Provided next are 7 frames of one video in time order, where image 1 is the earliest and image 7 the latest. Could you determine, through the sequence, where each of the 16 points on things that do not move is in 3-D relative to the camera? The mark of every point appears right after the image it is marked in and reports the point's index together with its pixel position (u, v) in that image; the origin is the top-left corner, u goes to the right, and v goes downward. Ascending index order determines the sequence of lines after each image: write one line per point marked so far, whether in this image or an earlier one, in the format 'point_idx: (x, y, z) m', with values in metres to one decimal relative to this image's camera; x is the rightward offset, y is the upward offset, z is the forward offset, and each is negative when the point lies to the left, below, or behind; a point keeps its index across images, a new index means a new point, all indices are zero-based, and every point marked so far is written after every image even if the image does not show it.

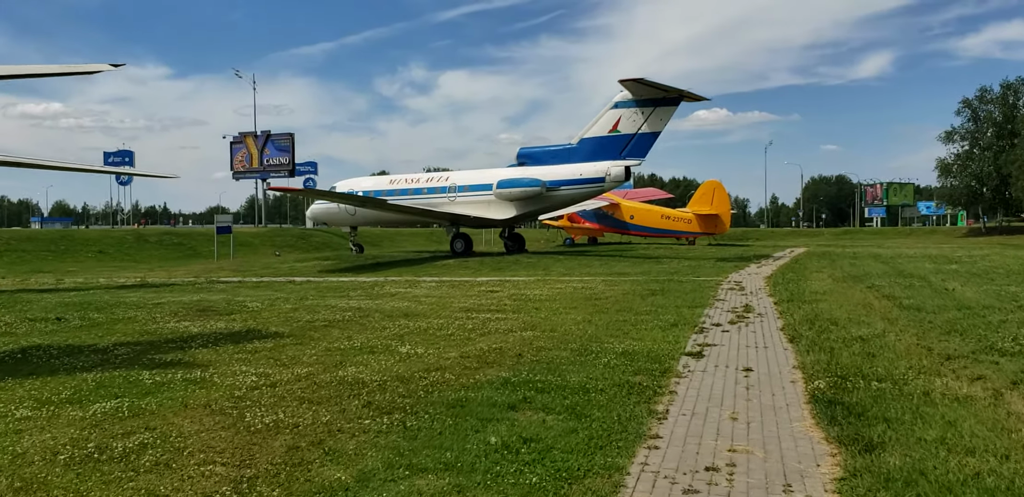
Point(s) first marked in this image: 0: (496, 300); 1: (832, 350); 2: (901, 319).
0: (-0.3, -0.9, +12.6) m
1: (+3.3, -1.1, +7.2) m
2: (+5.4, -1.0, +9.7) m
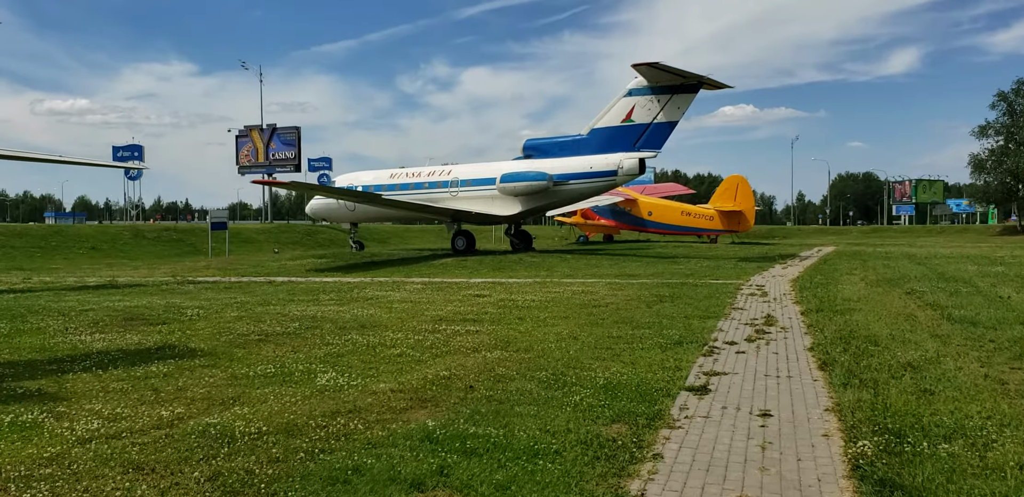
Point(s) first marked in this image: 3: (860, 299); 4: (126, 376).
0: (-0.5, -0.9, +11.1) m
1: (+2.9, -1.1, +5.6) m
2: (+5.1, -1.0, +8.0) m
3: (+5.9, -0.8, +11.7) m
4: (-3.2, -1.1, +5.8) m
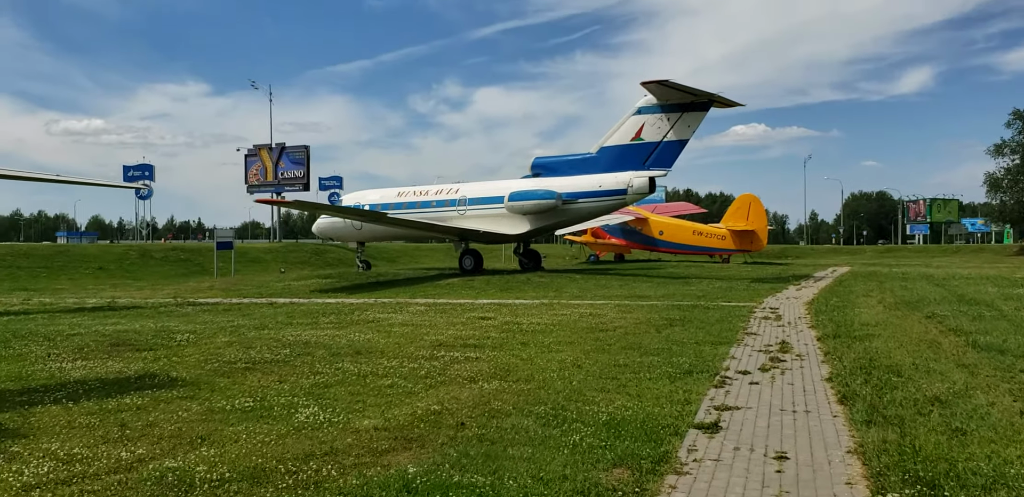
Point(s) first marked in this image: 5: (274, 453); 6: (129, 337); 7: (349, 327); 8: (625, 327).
0: (-0.4, -1.3, +10.7) m
1: (+2.9, -1.3, +5.1) m
2: (+5.1, -1.3, +7.5) m
3: (+5.9, -1.2, +11.2) m
4: (-3.2, -1.2, +5.4) m
5: (-1.4, -1.2, +4.2) m
6: (-5.0, -1.1, +9.0) m
7: (-2.6, -1.2, +11.0) m
8: (+1.8, -1.3, +11.3) m
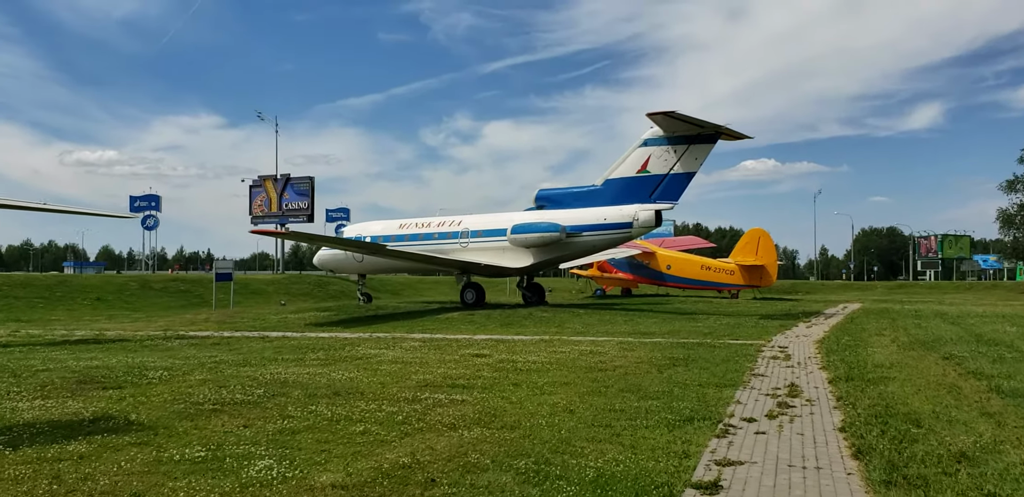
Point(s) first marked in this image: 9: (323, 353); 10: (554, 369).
0: (-0.5, -1.8, +10.2) m
1: (+2.7, -1.5, +4.6) m
2: (+4.9, -1.7, +6.9) m
3: (+5.8, -1.8, +10.6) m
4: (-3.4, -1.5, +4.9) m
5: (-1.6, -1.4, +3.7) m
6: (-5.1, -1.5, +8.6) m
7: (-2.7, -1.7, +10.5) m
8: (+1.7, -1.8, +10.7) m
9: (-3.3, -1.8, +12.2) m
10: (+0.6, -1.8, +10.5) m
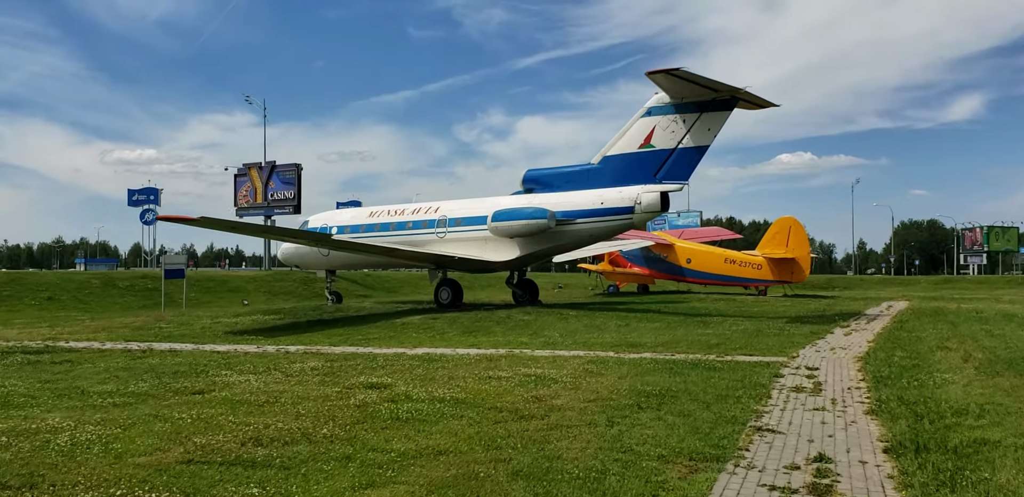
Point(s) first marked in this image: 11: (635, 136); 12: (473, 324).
0: (-1.7, -1.6, +6.6) m
1: (+1.3, -1.4, +0.9) m
2: (+3.6, -1.5, +3.2) m
3: (+4.6, -1.6, +6.8) m
4: (-4.8, -1.4, +1.5) m
5: (-3.1, -1.3, +0.2) m
6: (-6.4, -1.4, +5.3) m
7: (-3.9, -1.6, +7.1) m
8: (+0.5, -1.6, +7.1) m
9: (-4.4, -1.7, +8.8) m
10: (-0.6, -1.6, +6.9) m
11: (+3.3, +3.1, +19.0) m
12: (-0.9, -1.8, +16.5) m
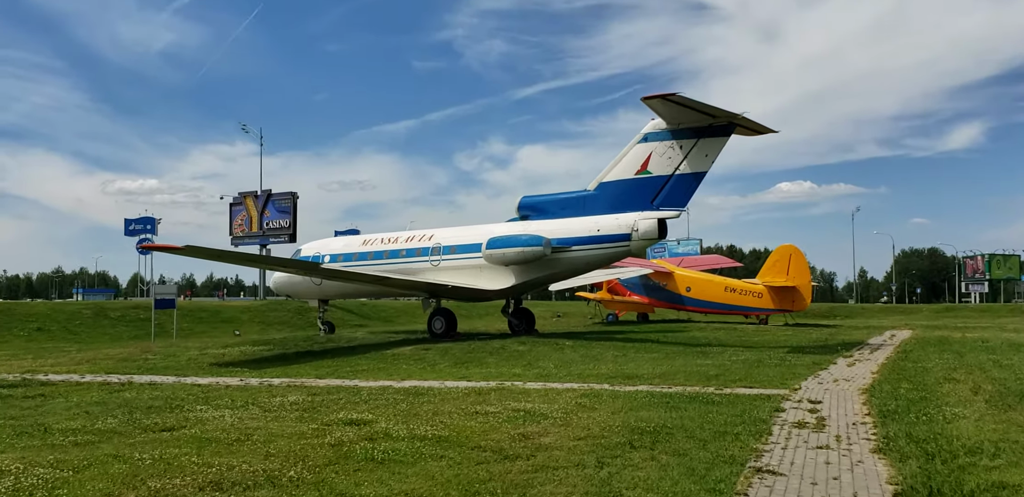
0: (-1.9, -1.9, +6.2) m
1: (+1.1, -1.4, +0.5) m
2: (+3.4, -1.6, +2.7) m
3: (+4.5, -1.8, +6.4) m
4: (-5.0, -1.4, +1.1) m
5: (-3.3, -1.3, -0.2) m
6: (-6.5, -1.6, +4.9) m
7: (-4.0, -1.9, +6.7) m
8: (+0.4, -1.9, +6.7) m
9: (-4.6, -2.0, +8.4) m
10: (-0.7, -1.9, +6.5) m
11: (+3.2, +2.3, +18.8) m
12: (-1.0, -2.5, +16.1) m
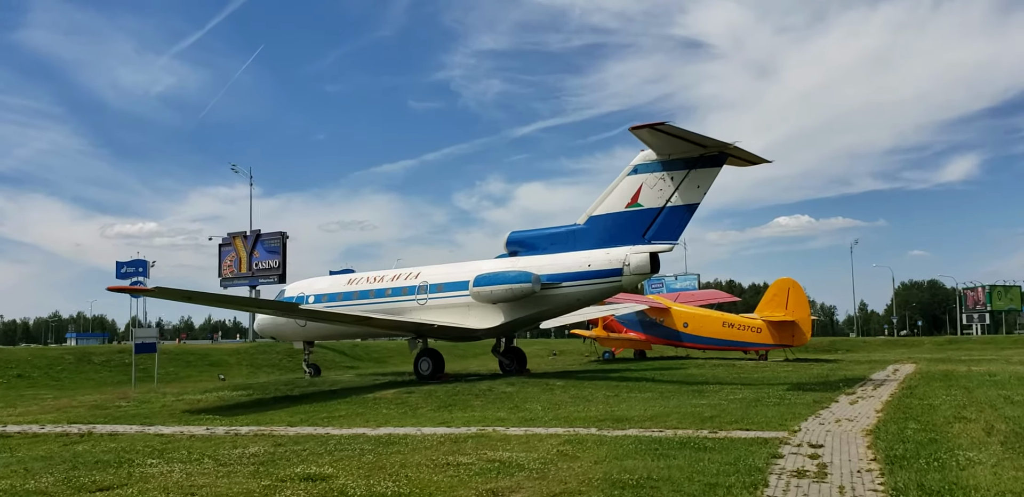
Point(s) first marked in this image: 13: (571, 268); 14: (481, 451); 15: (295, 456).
0: (-2.2, -2.2, +5.5) m
1: (+0.8, -1.4, -0.1) m
2: (+3.1, -1.6, +2.1) m
3: (+4.2, -2.1, +5.7) m
4: (-5.3, -1.5, +0.5) m
5: (-3.6, -1.3, -0.8) m
6: (-6.8, -1.9, +4.2) m
7: (-4.3, -2.2, +6.0) m
8: (+0.1, -2.2, +6.0) m
9: (-4.9, -2.5, +7.7) m
10: (-1.0, -2.2, +5.8) m
11: (+2.8, +1.4, +18.3) m
12: (-1.3, -3.3, +15.4) m
13: (+1.6, -0.6, +18.7) m
14: (-0.4, -2.6, +9.0) m
15: (-2.7, -2.6, +8.8) m
